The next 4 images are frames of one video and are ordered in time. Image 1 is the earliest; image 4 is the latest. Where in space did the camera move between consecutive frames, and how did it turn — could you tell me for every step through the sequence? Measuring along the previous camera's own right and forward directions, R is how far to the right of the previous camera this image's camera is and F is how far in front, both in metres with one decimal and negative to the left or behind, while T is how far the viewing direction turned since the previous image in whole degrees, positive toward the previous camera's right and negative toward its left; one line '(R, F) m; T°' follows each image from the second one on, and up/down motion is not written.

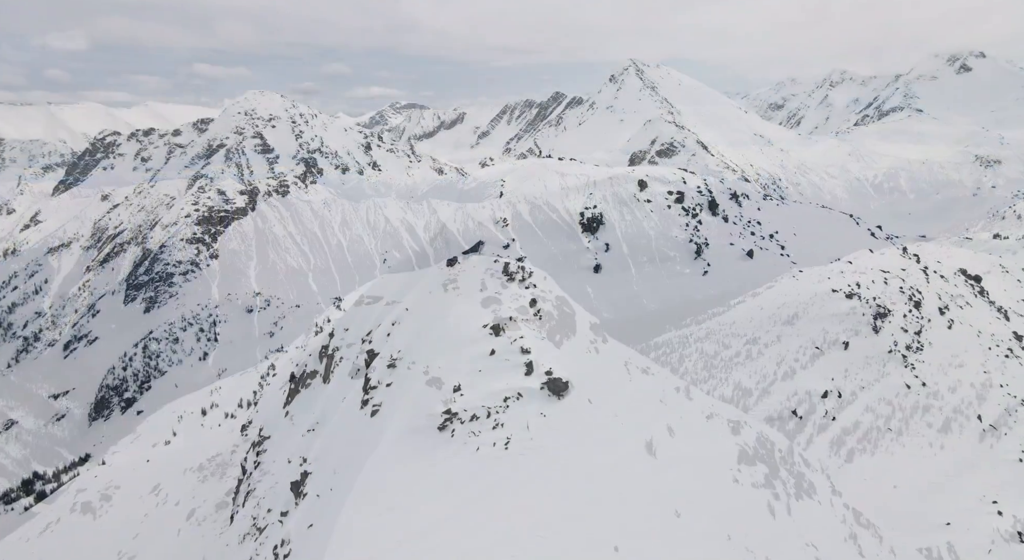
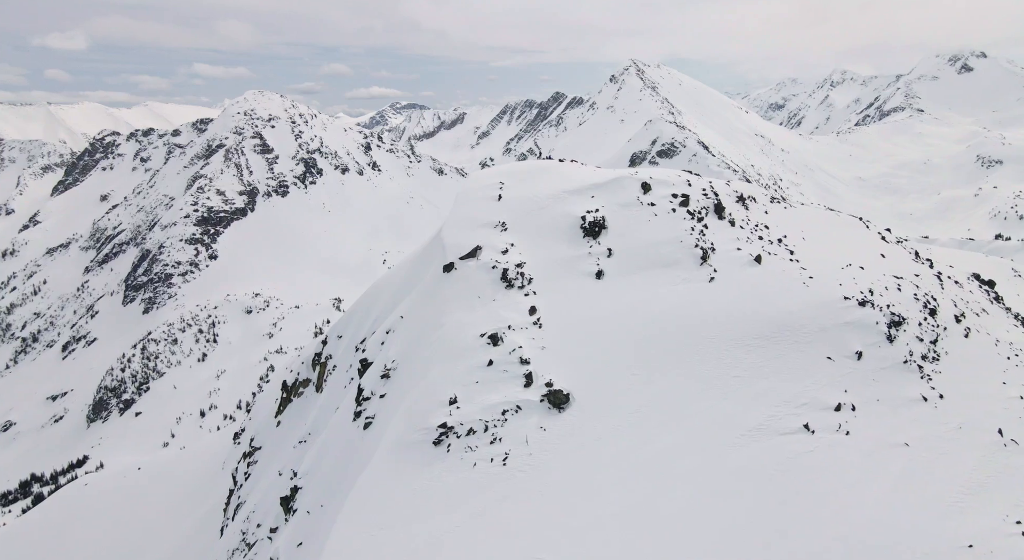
(+0.1, +1.4) m; 0°
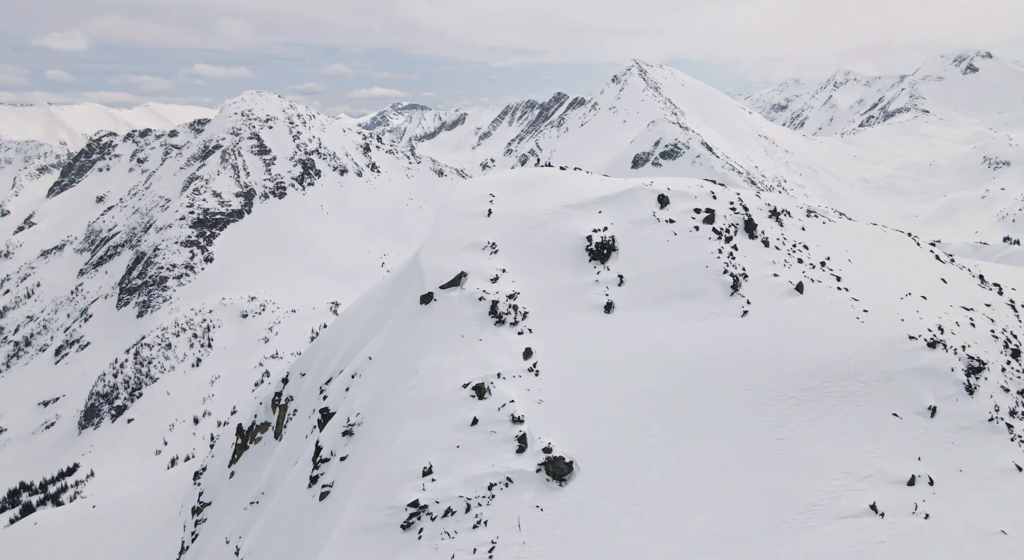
(+0.5, +6.1) m; 0°
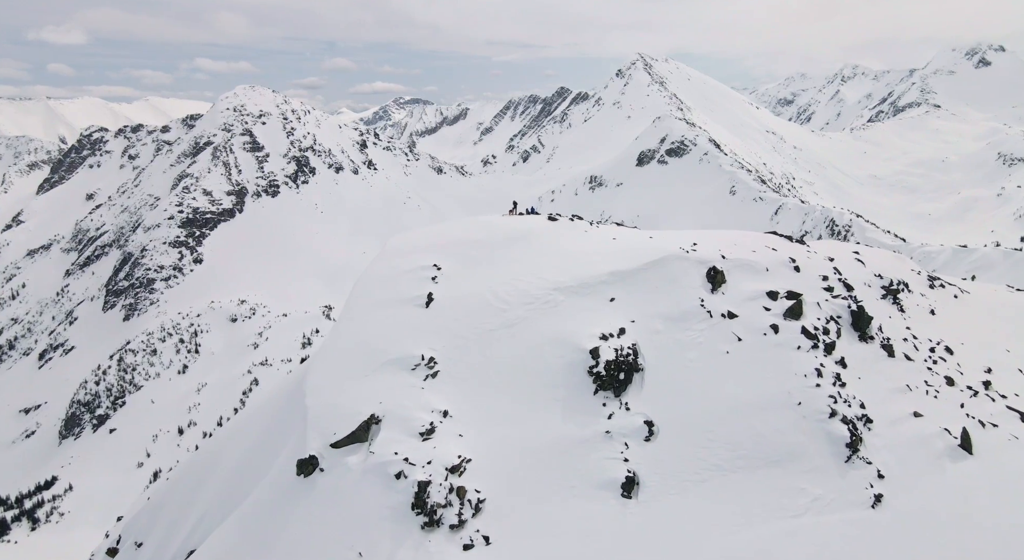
(+1.6, +12.9) m; 0°
